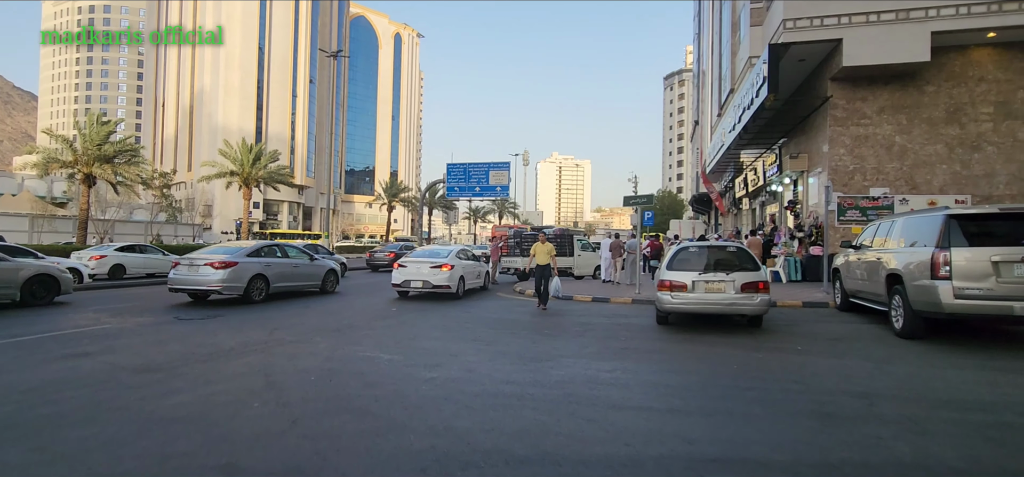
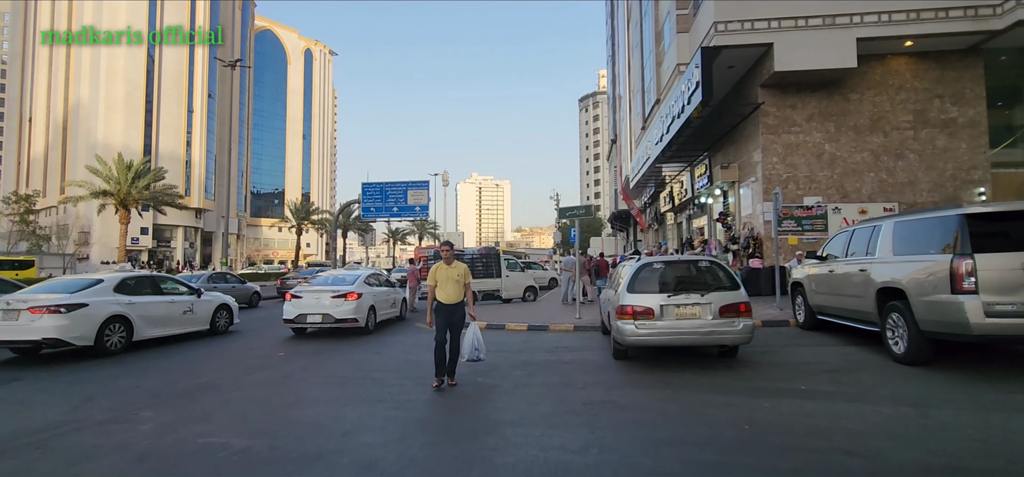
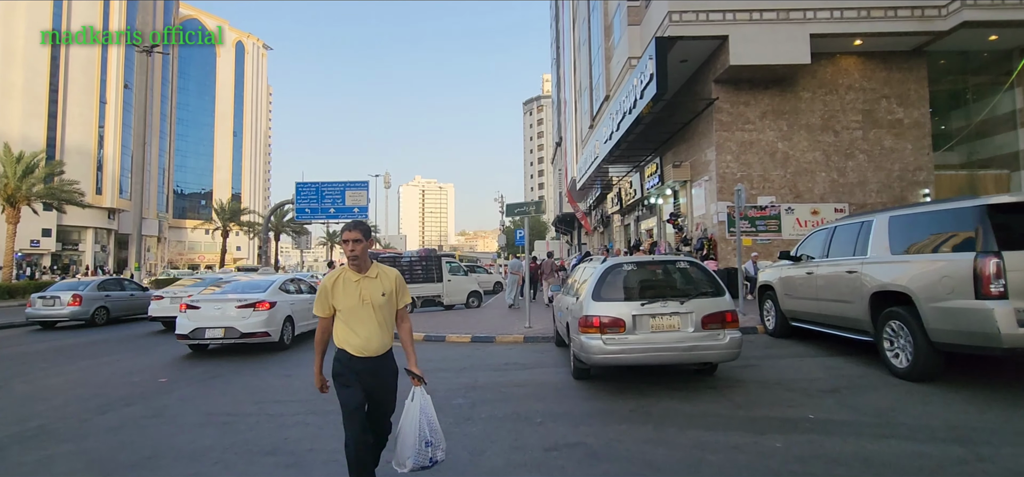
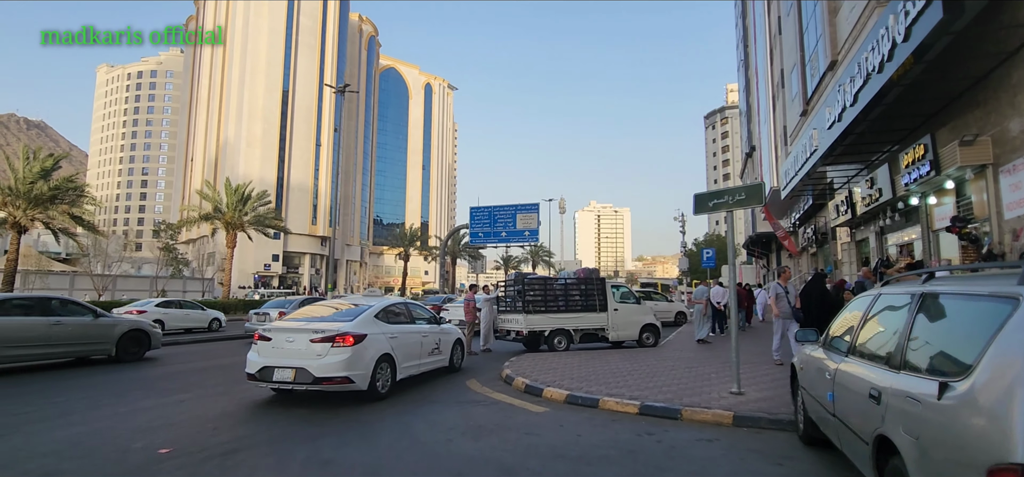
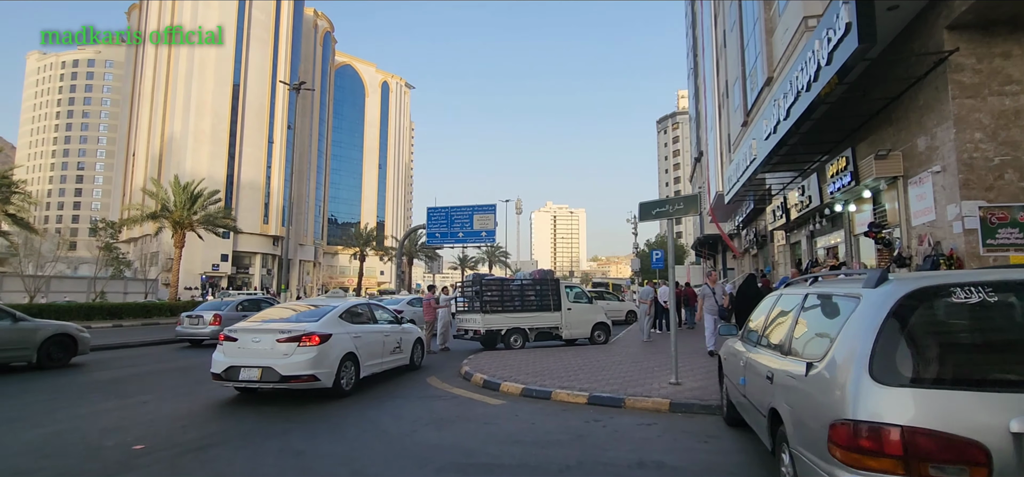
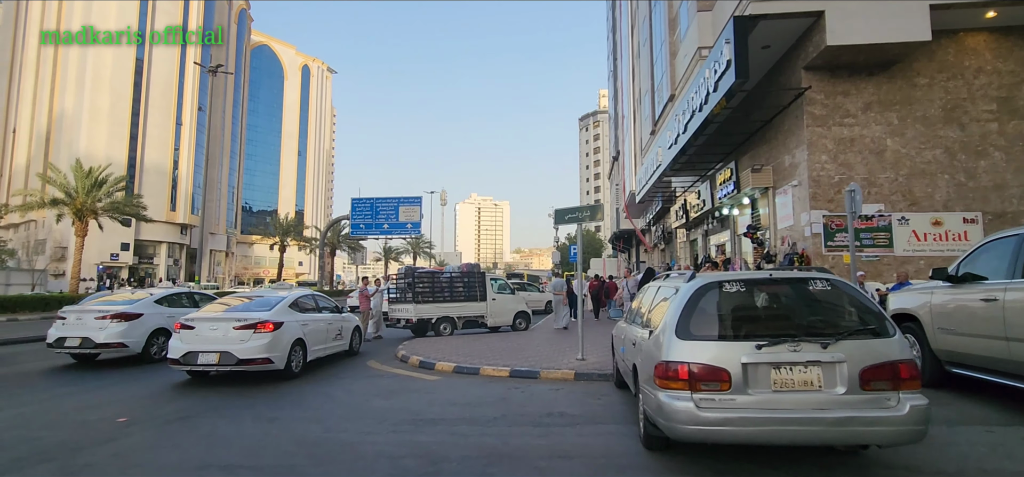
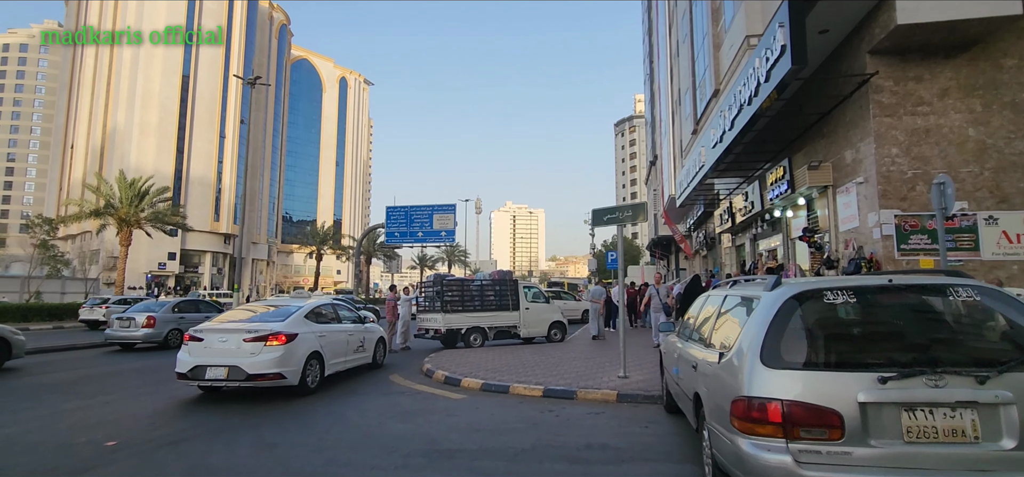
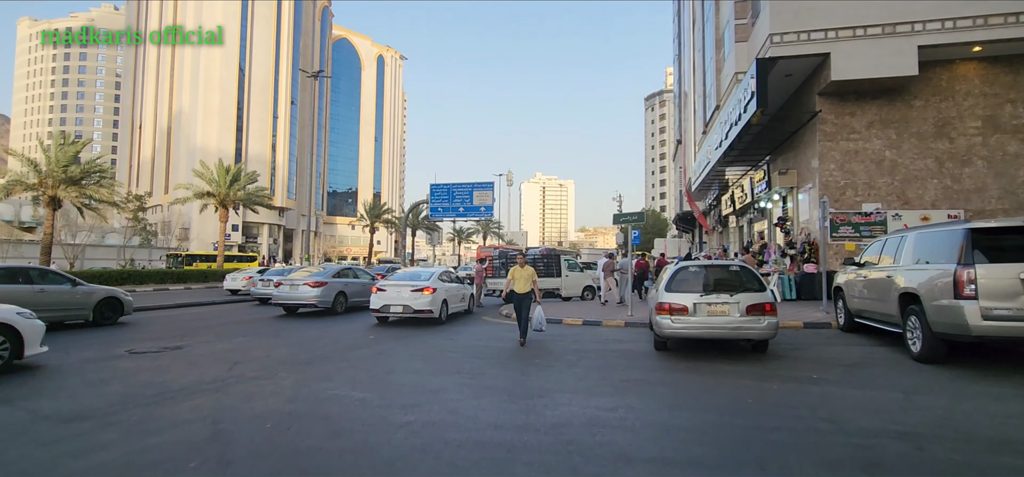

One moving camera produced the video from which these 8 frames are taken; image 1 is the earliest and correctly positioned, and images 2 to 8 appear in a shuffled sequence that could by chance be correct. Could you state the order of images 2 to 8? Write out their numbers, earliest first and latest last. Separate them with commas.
8, 2, 3, 6, 7, 5, 4
